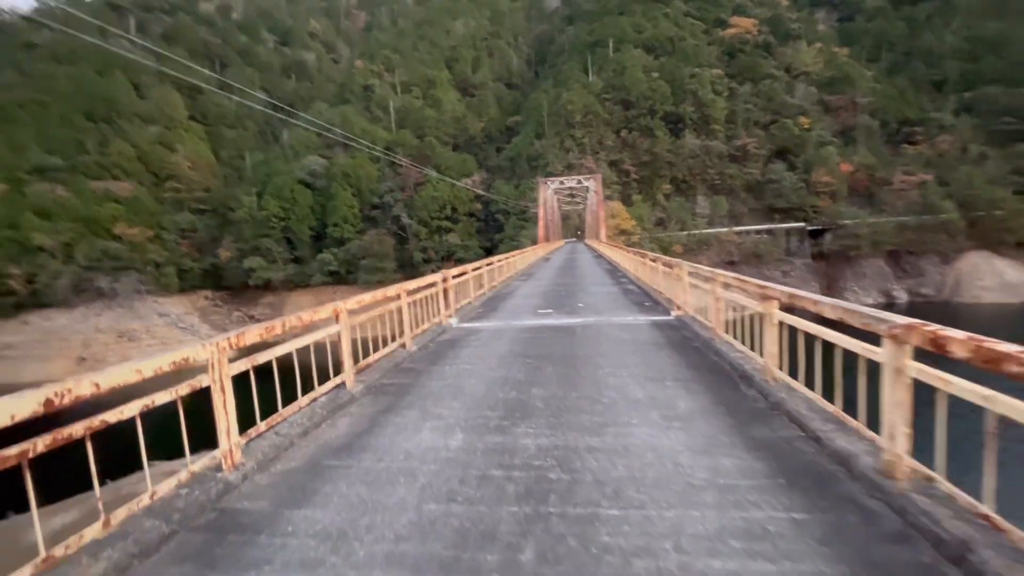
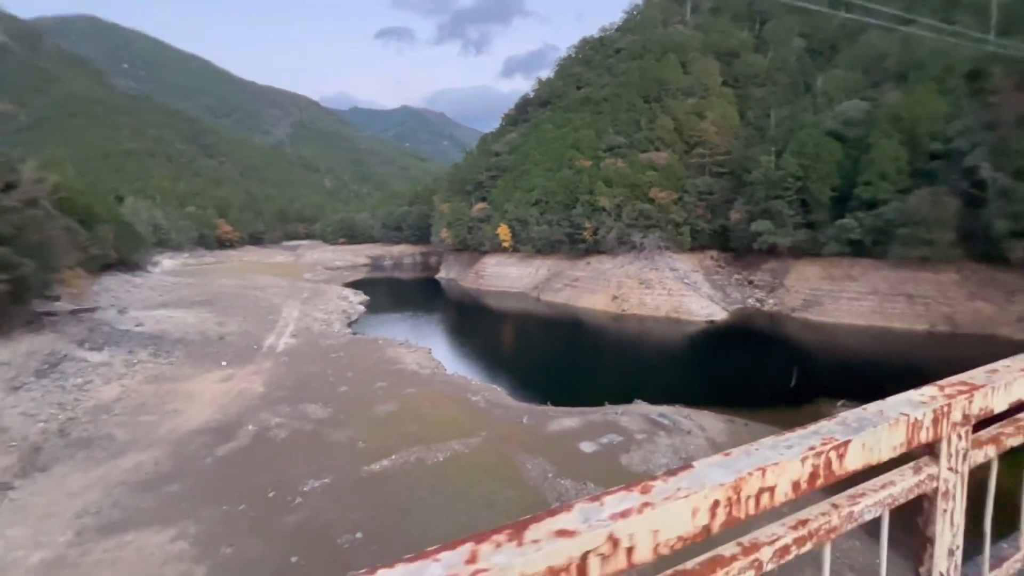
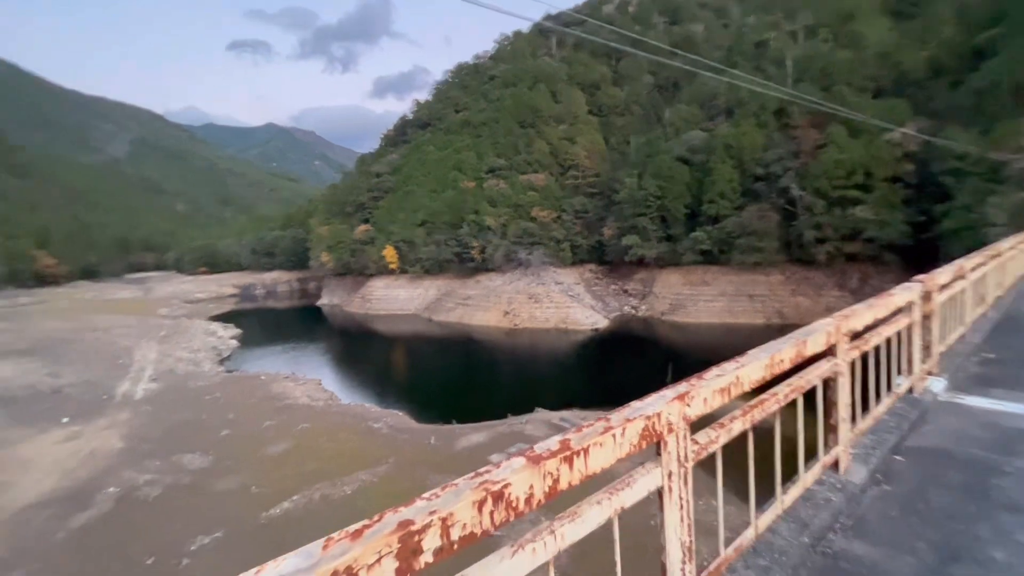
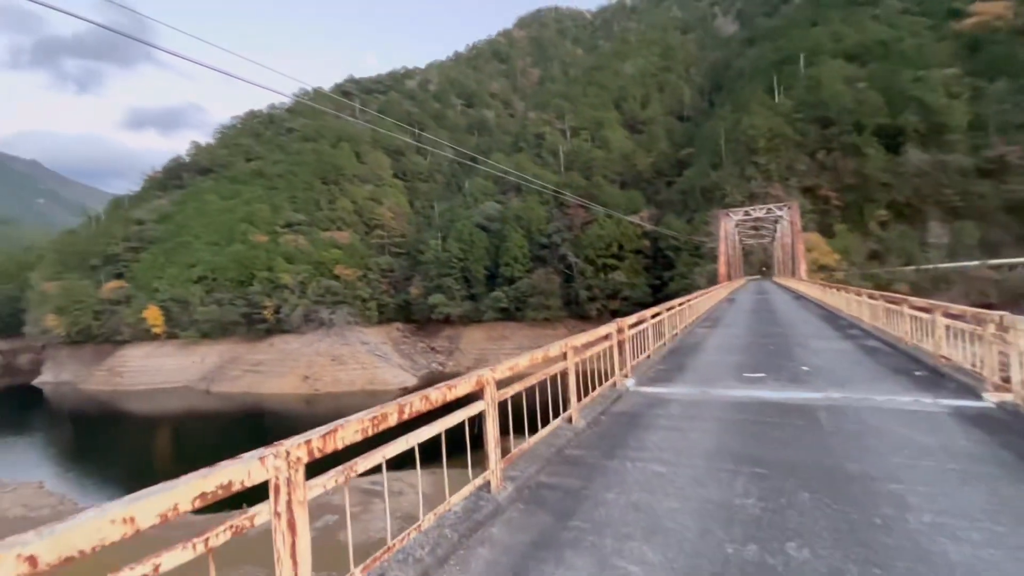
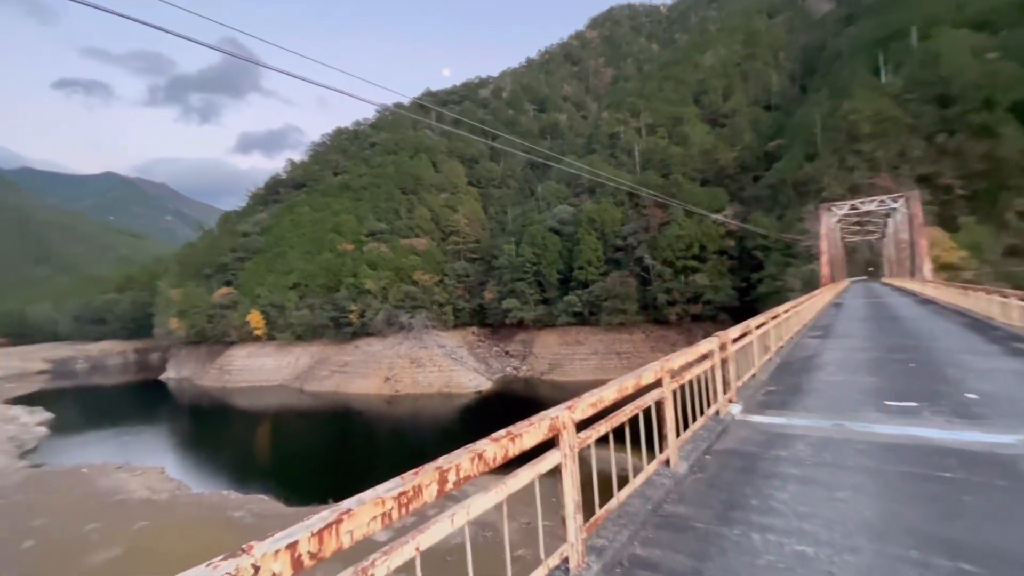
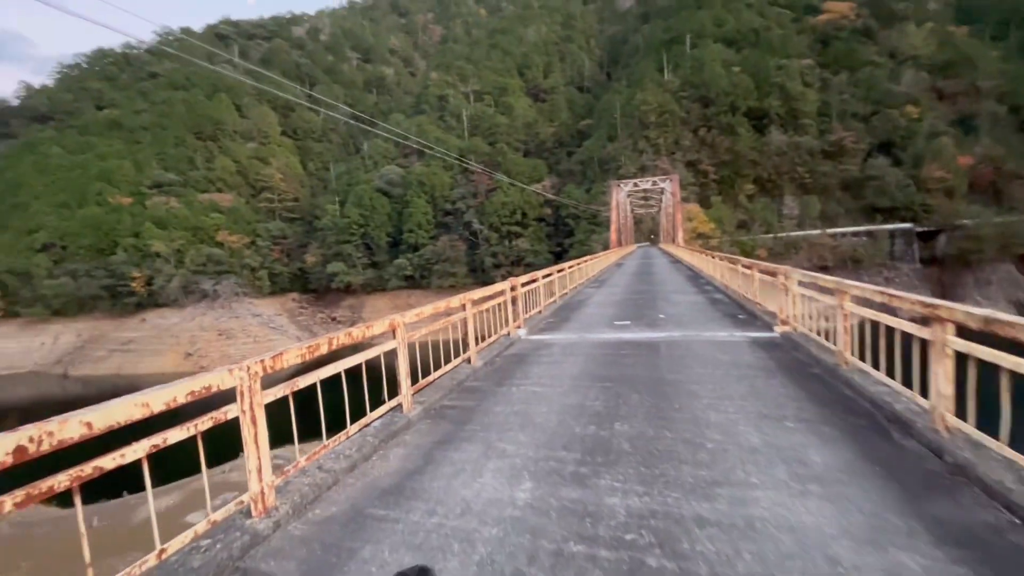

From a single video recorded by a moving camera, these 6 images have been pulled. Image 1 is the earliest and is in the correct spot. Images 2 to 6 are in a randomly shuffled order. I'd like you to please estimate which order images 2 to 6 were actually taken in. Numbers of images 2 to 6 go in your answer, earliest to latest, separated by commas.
6, 4, 5, 3, 2
